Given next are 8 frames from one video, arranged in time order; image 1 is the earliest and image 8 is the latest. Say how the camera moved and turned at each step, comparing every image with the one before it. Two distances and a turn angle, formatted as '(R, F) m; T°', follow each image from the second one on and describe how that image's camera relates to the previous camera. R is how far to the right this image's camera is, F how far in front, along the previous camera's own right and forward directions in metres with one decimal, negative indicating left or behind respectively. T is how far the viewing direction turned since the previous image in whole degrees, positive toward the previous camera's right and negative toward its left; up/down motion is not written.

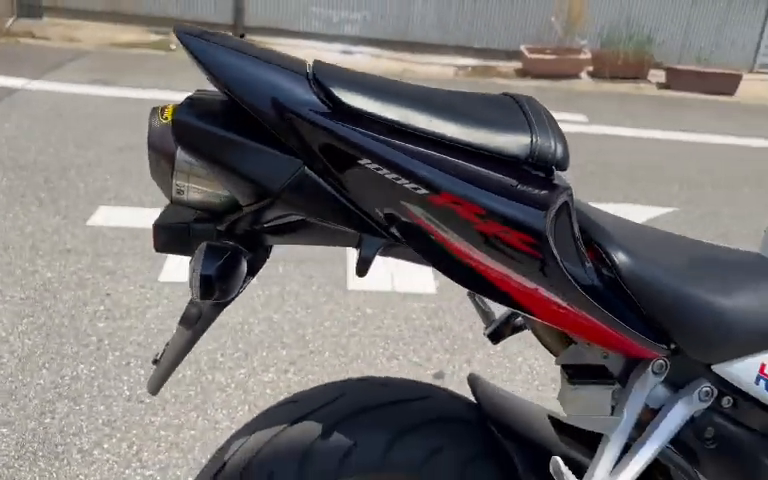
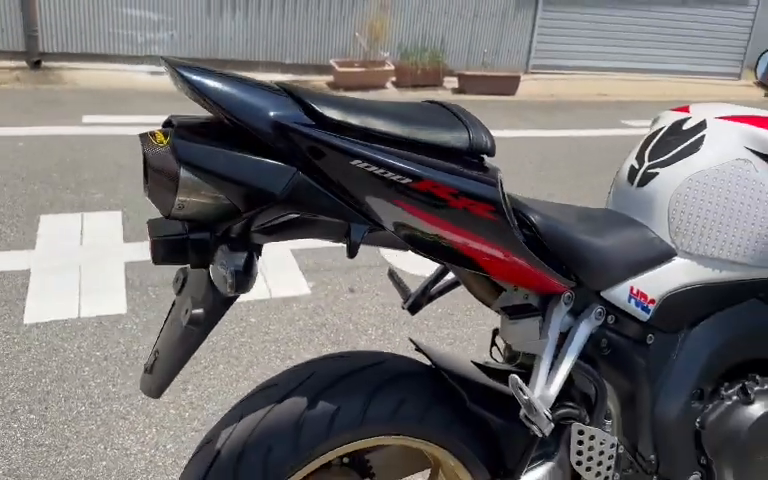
(-0.3, -0.2) m; +16°
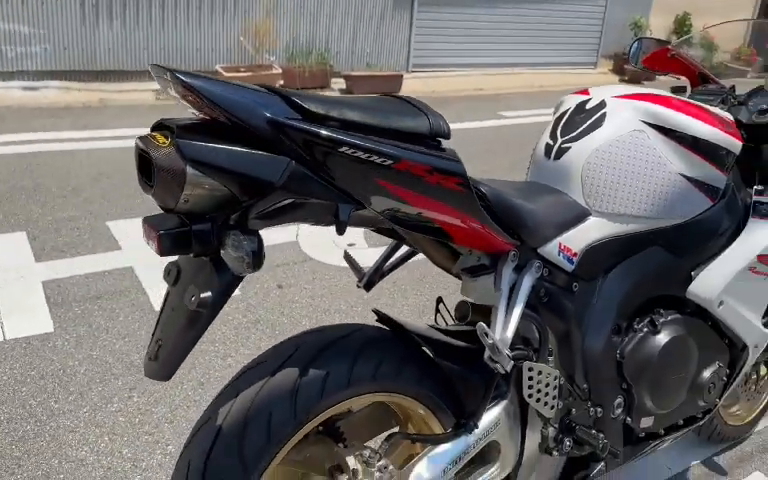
(-0.2, -0.2) m; +10°
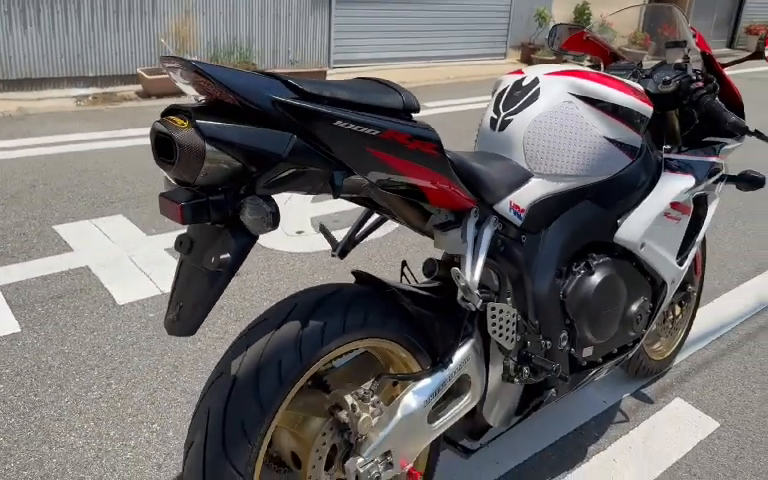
(-0.2, -0.2) m; +7°
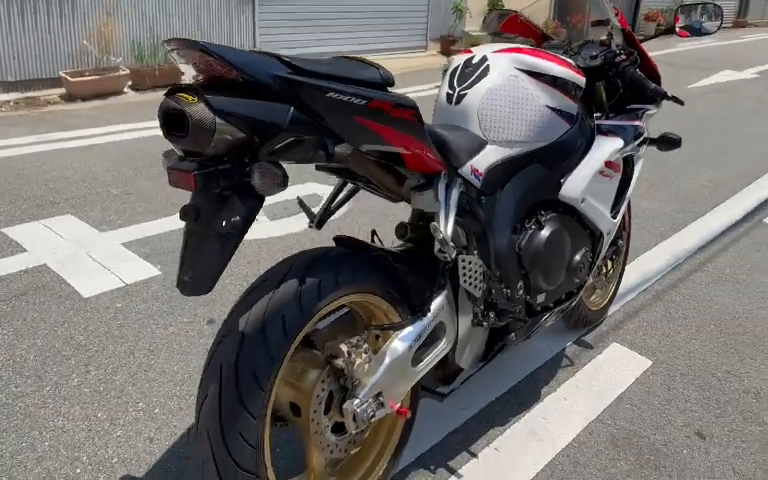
(-0.2, -0.2) m; +6°
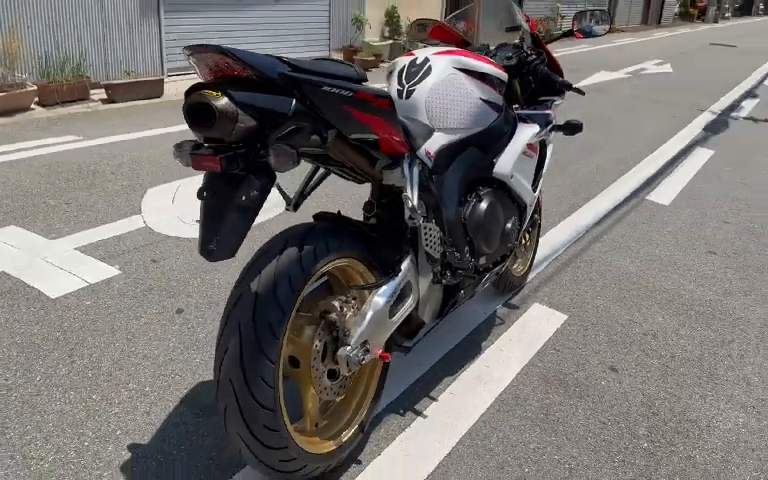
(-0.3, -0.4) m; +9°
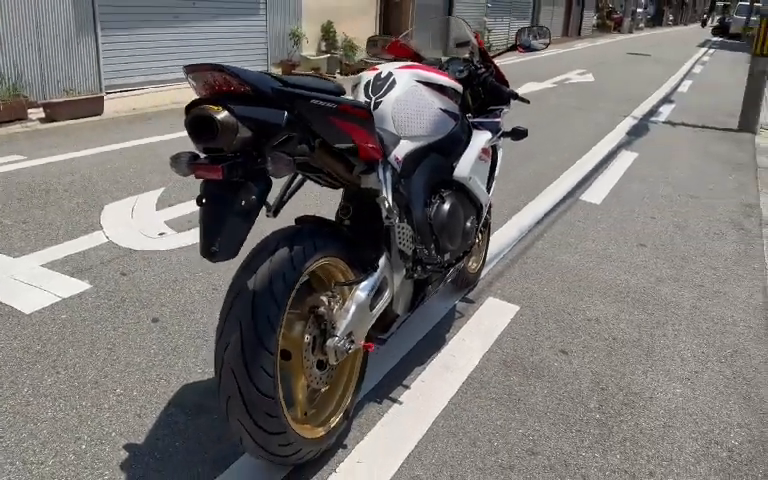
(-0.2, -0.2) m; +6°
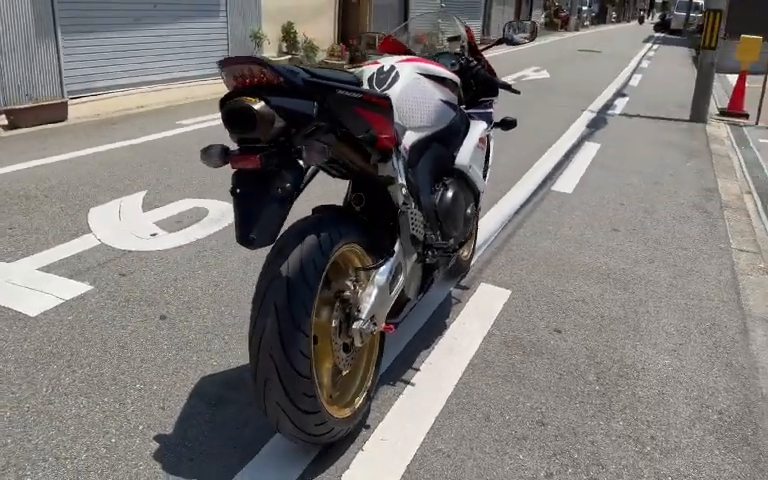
(-0.3, -0.1) m; +4°
